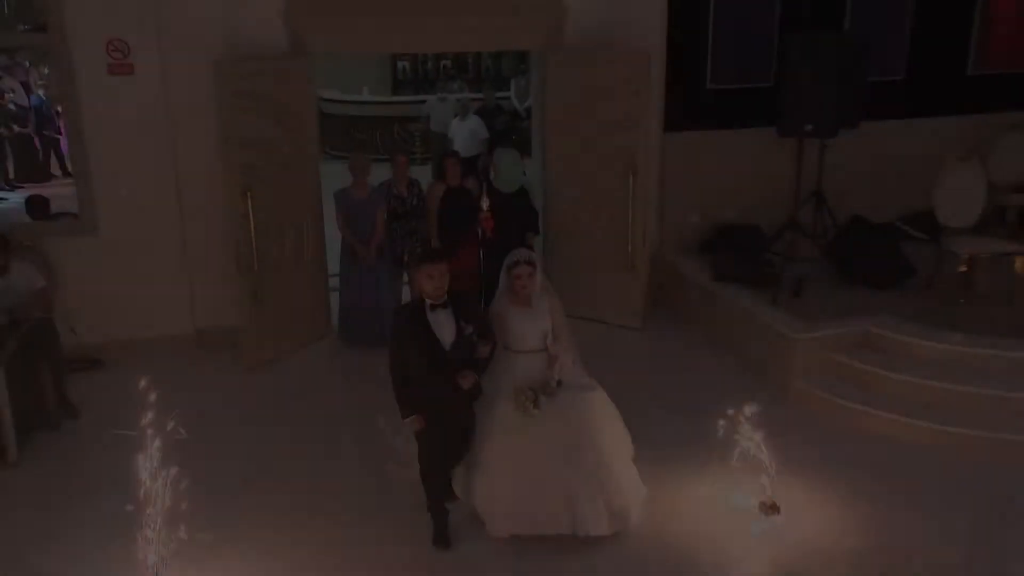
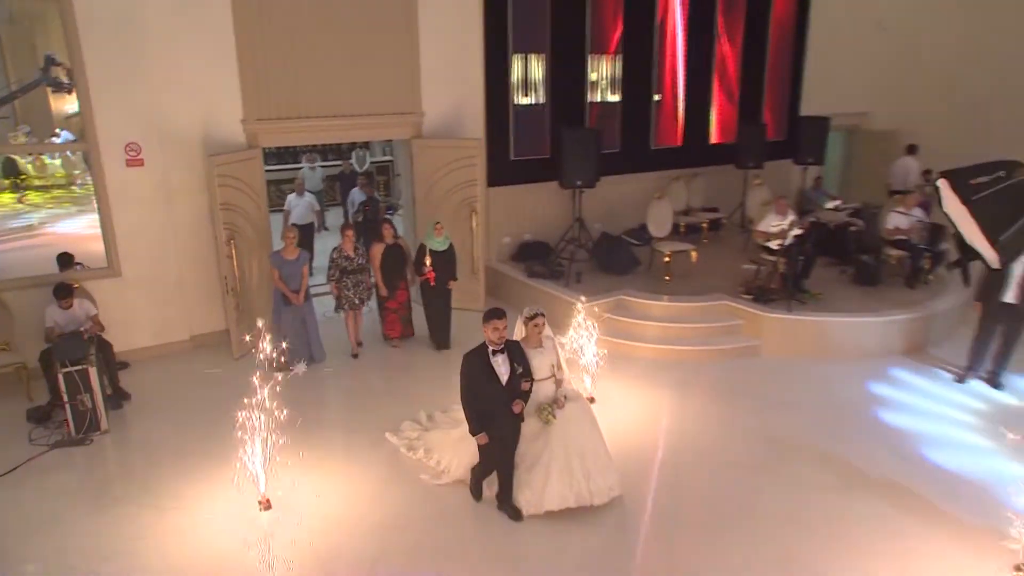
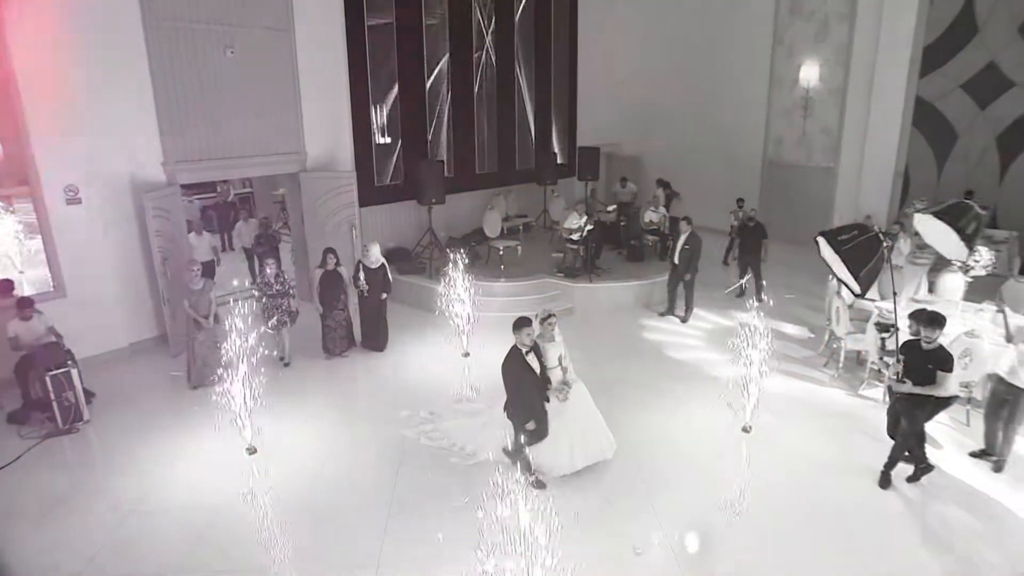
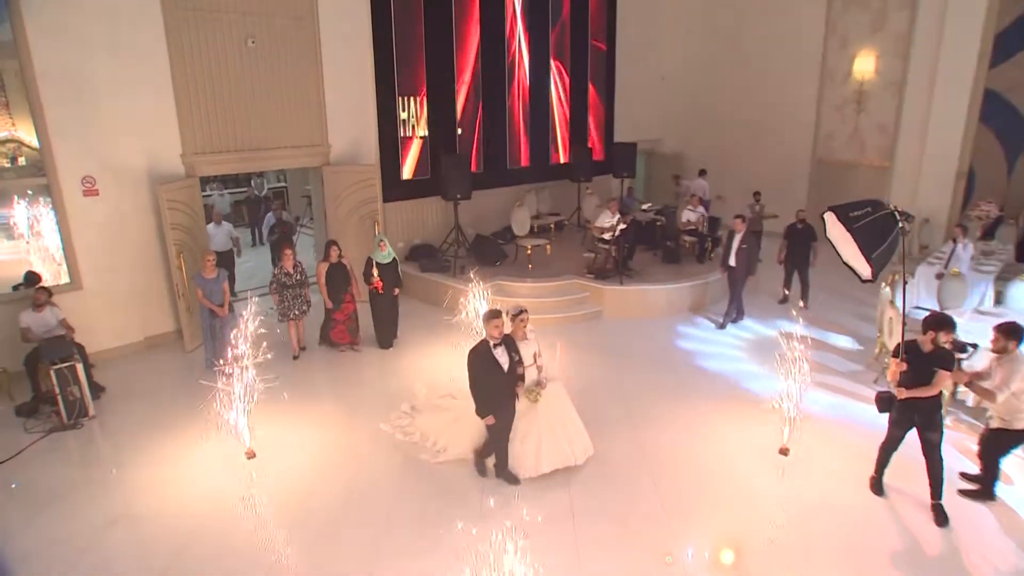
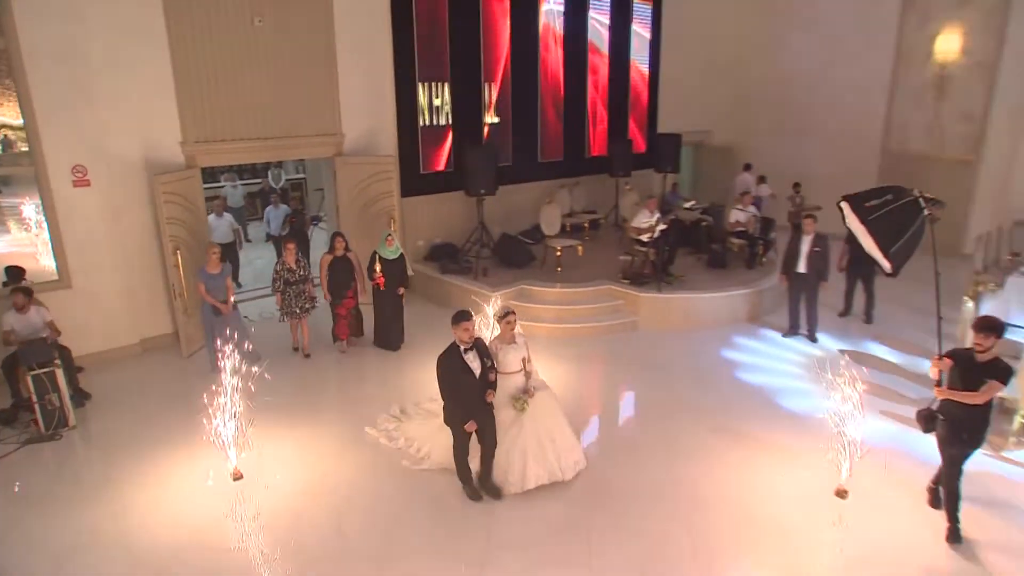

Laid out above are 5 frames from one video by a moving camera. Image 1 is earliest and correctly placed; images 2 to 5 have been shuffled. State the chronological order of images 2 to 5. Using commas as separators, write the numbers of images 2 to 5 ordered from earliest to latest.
2, 5, 4, 3
